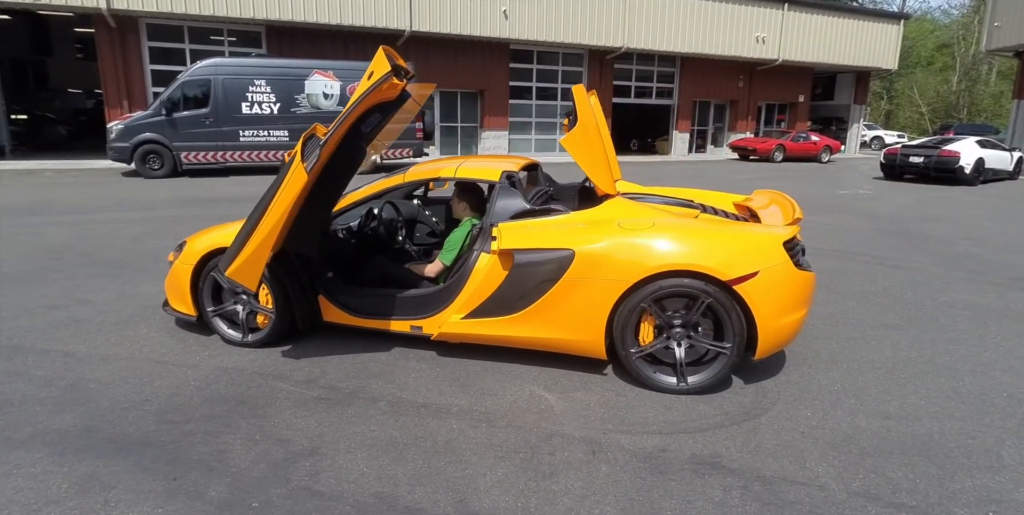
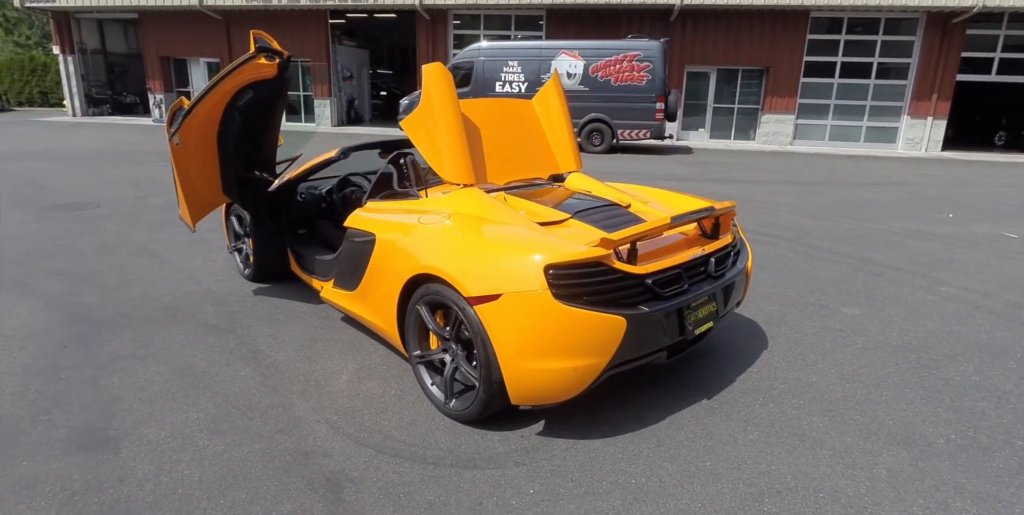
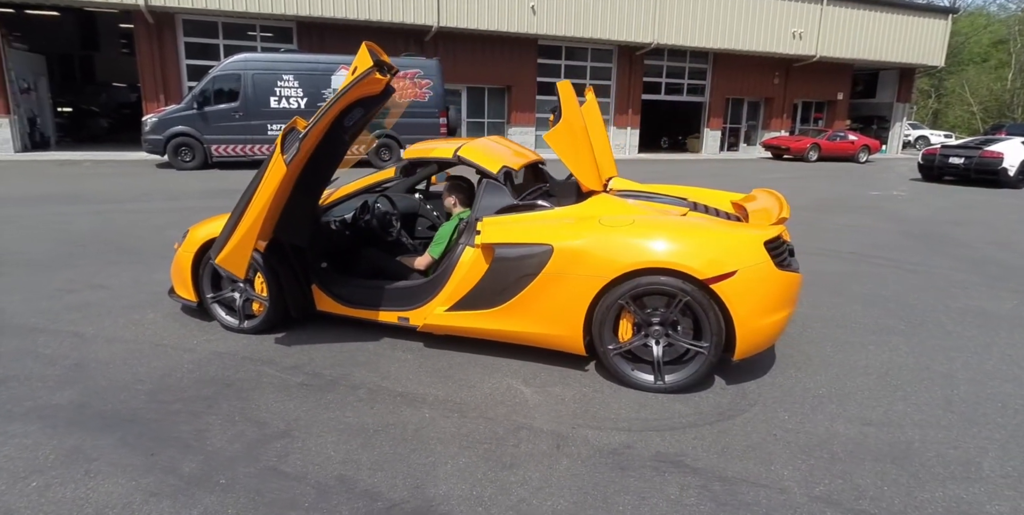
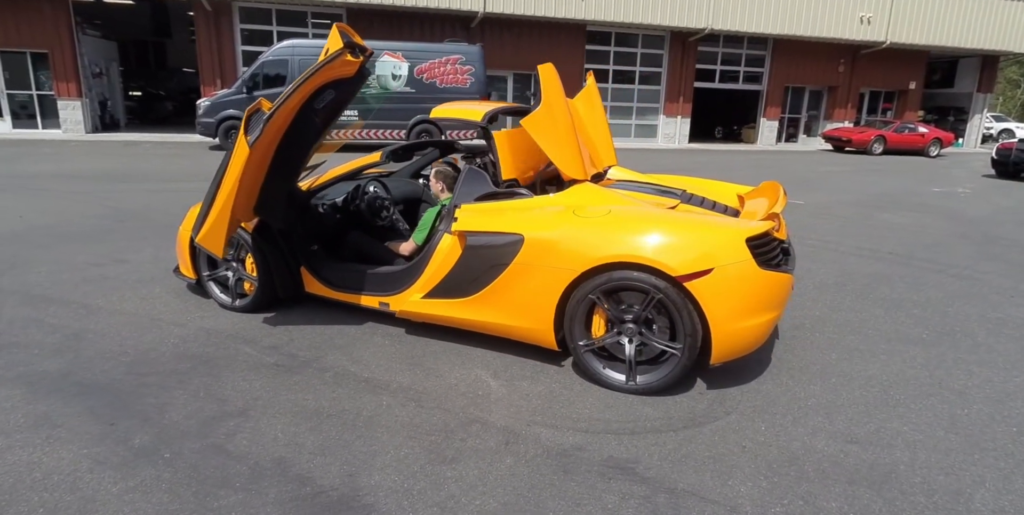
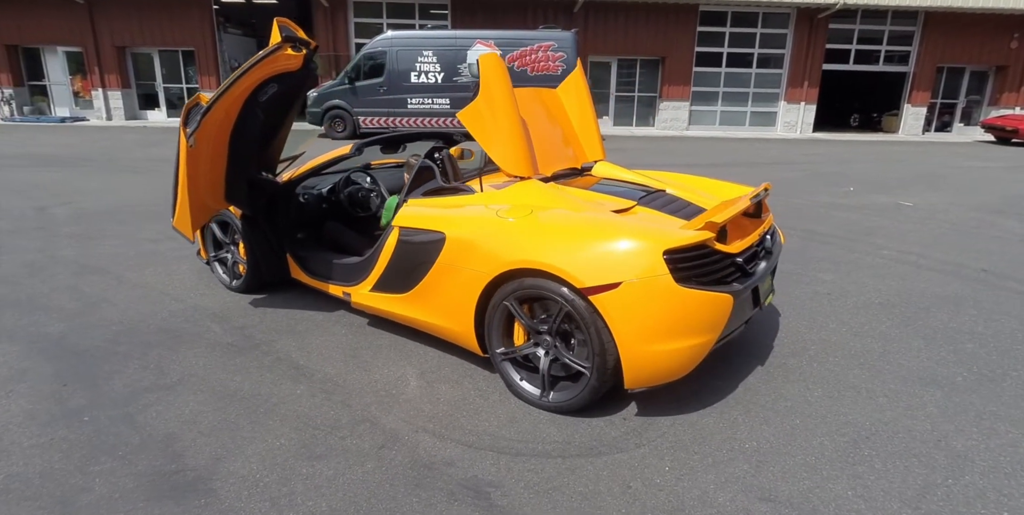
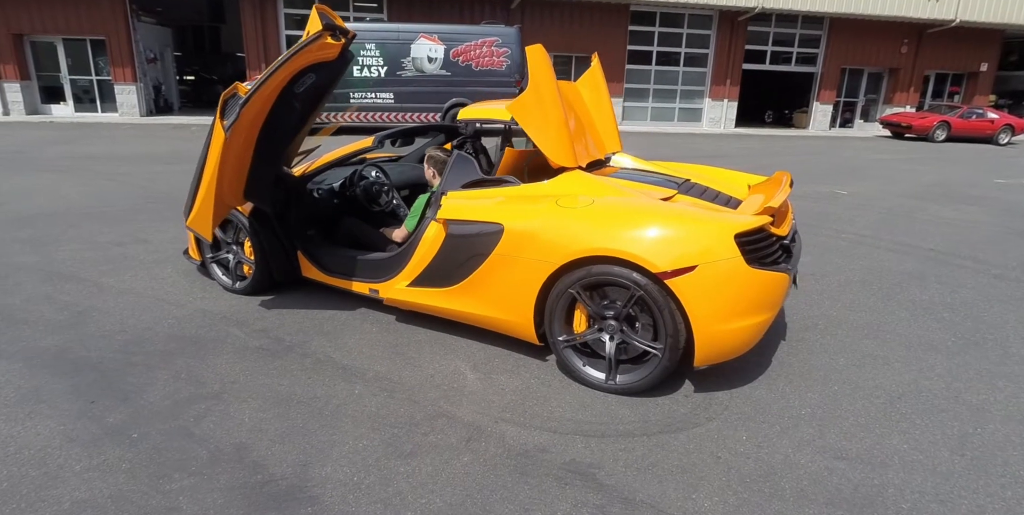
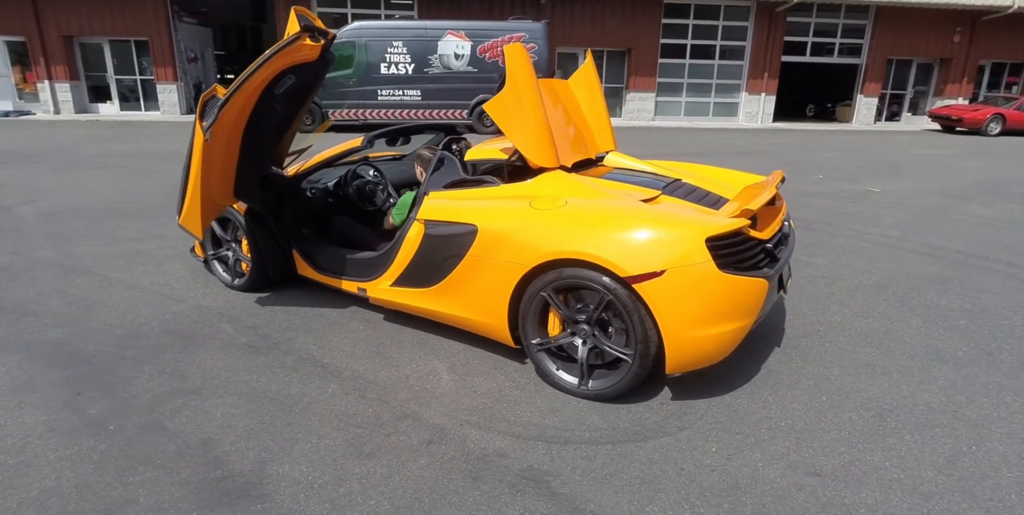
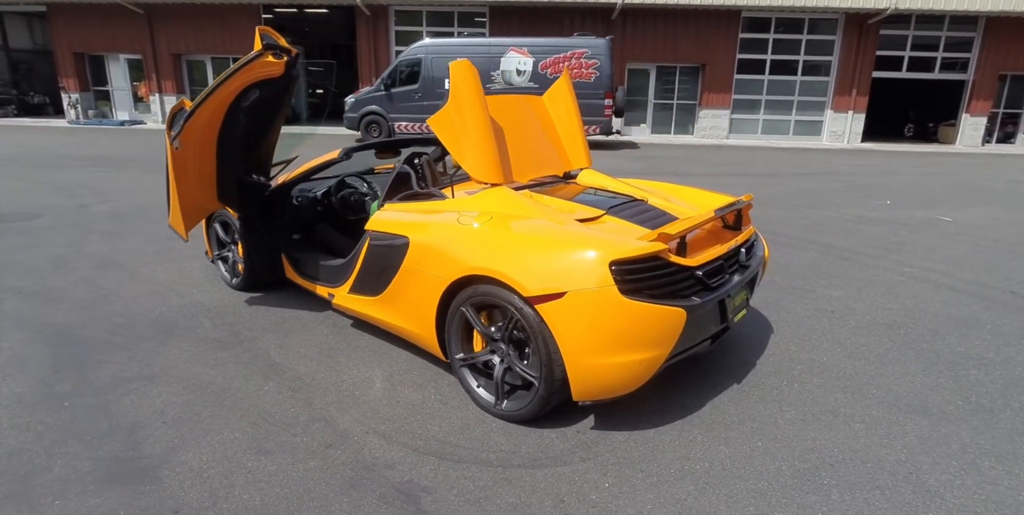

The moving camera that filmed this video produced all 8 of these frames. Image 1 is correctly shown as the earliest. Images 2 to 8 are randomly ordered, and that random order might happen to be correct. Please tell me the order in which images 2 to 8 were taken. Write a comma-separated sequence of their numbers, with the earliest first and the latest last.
3, 4, 6, 7, 5, 8, 2
